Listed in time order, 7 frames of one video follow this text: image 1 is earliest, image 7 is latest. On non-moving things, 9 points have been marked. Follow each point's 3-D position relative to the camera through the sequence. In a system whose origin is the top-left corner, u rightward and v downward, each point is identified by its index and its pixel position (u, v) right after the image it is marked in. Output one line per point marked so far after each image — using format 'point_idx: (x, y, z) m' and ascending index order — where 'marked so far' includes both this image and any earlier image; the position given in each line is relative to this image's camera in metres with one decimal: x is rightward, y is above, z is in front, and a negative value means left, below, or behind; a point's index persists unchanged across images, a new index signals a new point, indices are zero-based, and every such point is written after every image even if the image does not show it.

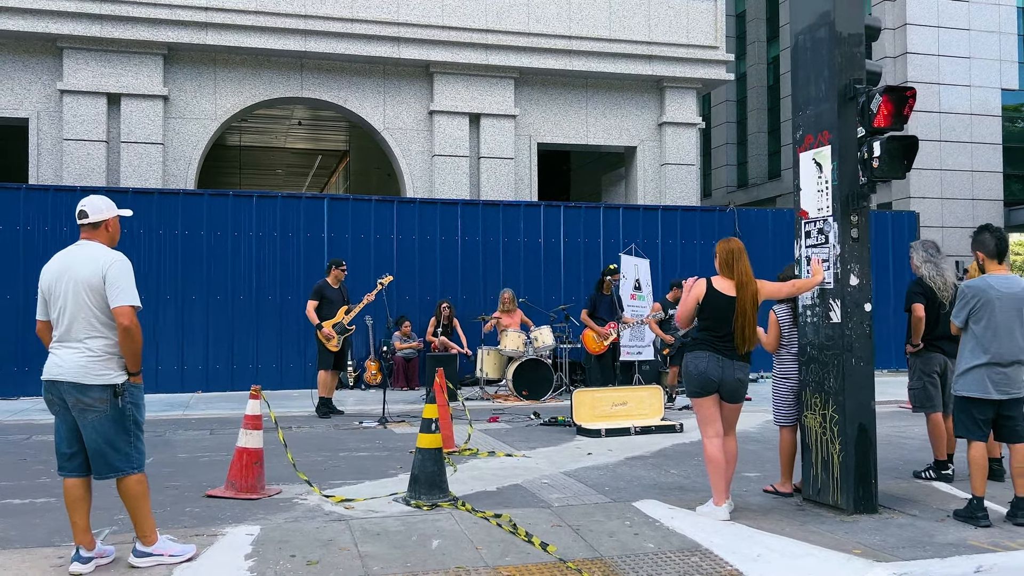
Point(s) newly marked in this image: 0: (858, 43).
0: (+2.0, +1.4, +4.7) m
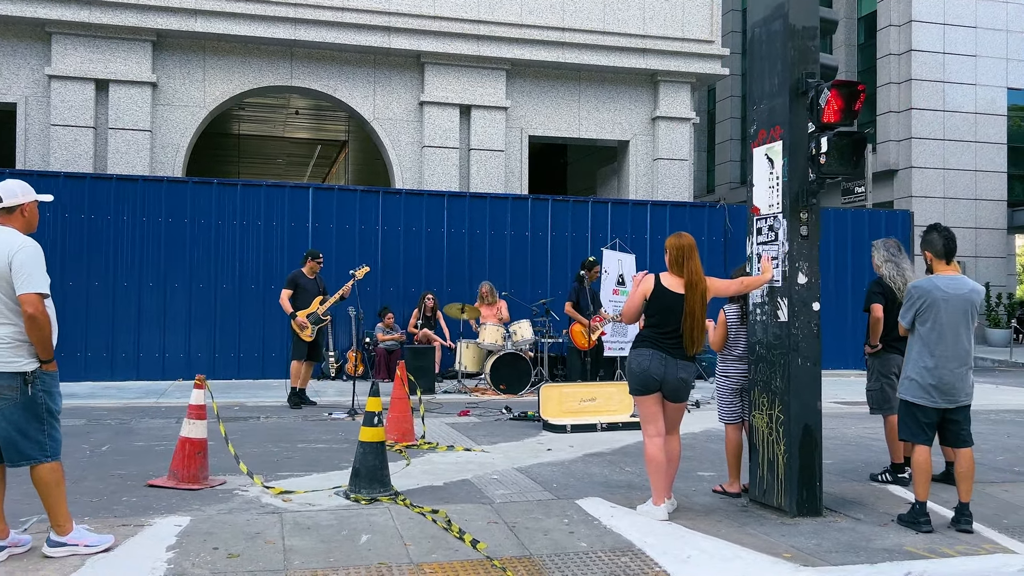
0: (+1.7, +1.4, +4.6) m
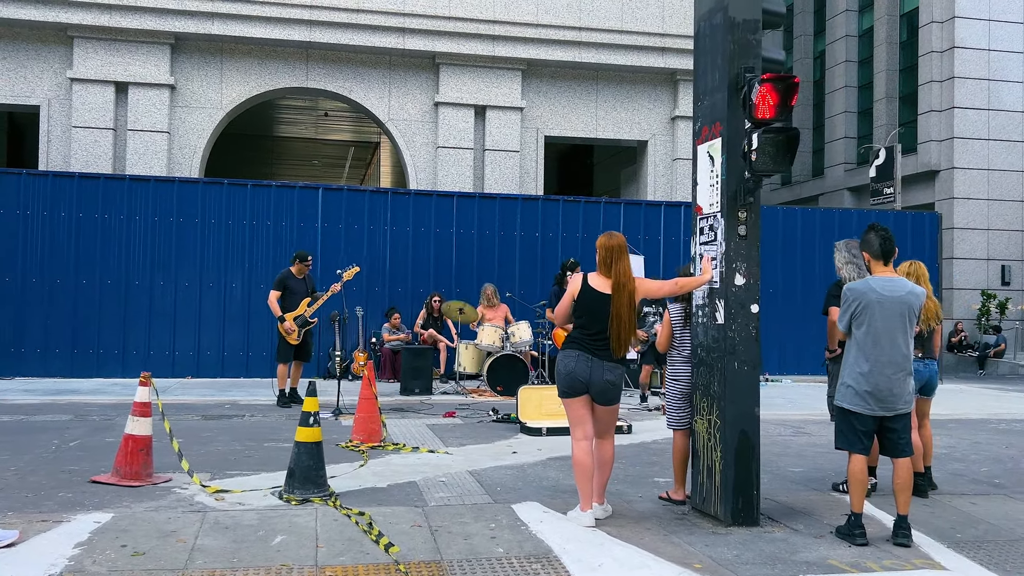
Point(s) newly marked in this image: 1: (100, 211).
0: (+1.3, +1.4, +4.4) m
1: (-6.1, +1.2, +12.2) m
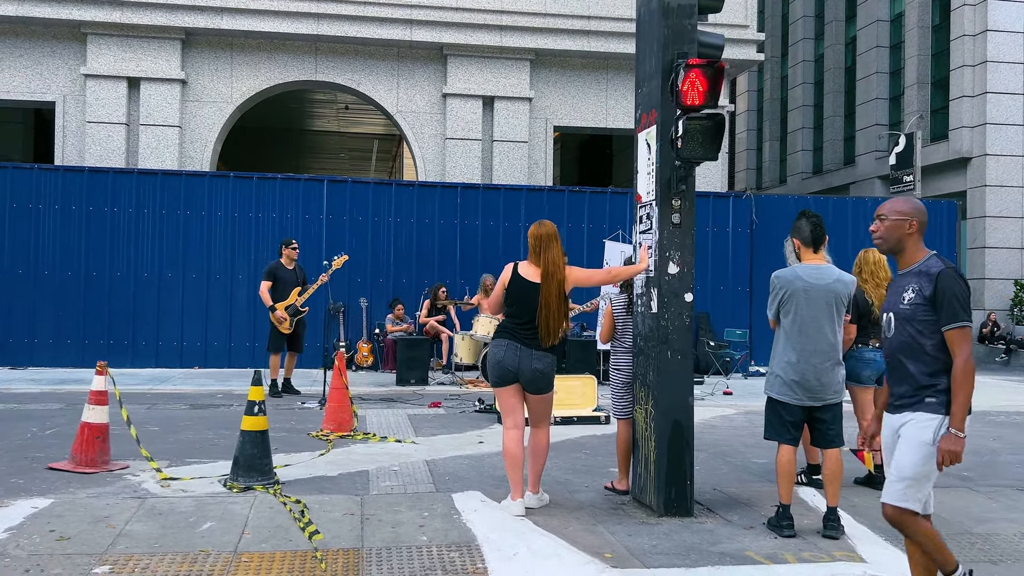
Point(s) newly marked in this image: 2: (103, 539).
0: (+1.0, +1.5, +4.3) m
1: (-6.2, +1.3, +12.5) m
2: (-2.0, -1.2, +3.8) m
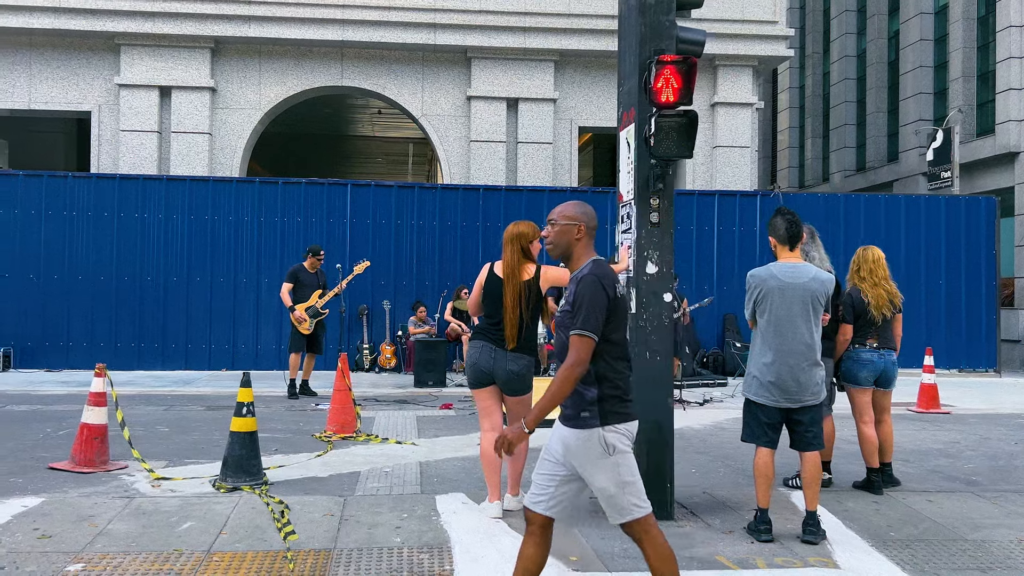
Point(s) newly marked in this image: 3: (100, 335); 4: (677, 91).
0: (+0.8, +1.5, +4.3) m
1: (-5.9, +1.2, +12.8) m
2: (-2.1, -1.2, +3.9) m
3: (-6.5, -0.7, +12.6) m
4: (+0.8, +1.0, +4.1) m
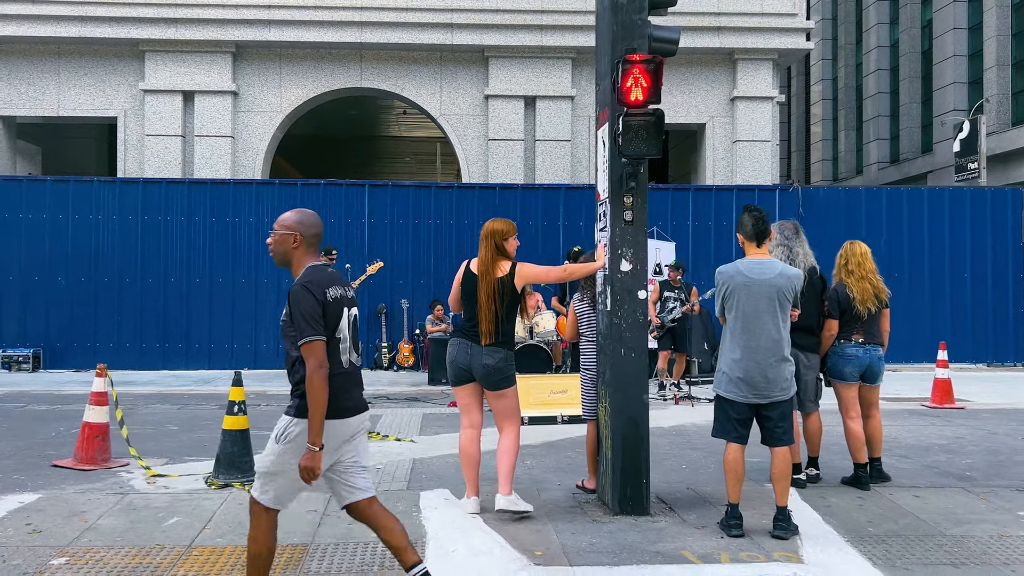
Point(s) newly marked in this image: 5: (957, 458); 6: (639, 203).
0: (+0.7, +1.5, +4.3) m
1: (-5.7, +1.2, +13.1) m
2: (-2.2, -1.2, +4.1) m
3: (-6.3, -0.8, +13.0) m
4: (+0.7, +1.0, +4.1) m
5: (+3.4, -1.3, +6.1) m
6: (+0.7, +0.5, +4.3) m
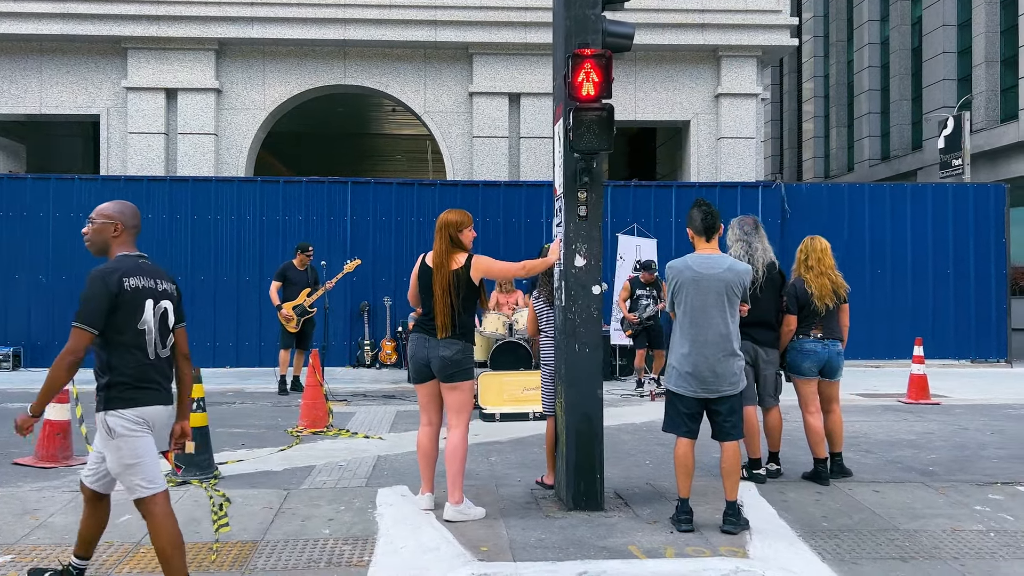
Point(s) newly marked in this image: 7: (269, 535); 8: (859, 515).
0: (+0.4, +1.5, +4.3) m
1: (-6.0, +1.2, +13.0) m
2: (-2.5, -1.2, +4.0) m
3: (-6.6, -0.7, +12.9) m
4: (+0.4, +1.0, +4.1) m
5: (+3.1, -1.3, +6.1) m
6: (+0.4, +0.5, +4.3) m
7: (-1.2, -1.2, +4.1) m
8: (+1.9, -1.3, +4.4) m
